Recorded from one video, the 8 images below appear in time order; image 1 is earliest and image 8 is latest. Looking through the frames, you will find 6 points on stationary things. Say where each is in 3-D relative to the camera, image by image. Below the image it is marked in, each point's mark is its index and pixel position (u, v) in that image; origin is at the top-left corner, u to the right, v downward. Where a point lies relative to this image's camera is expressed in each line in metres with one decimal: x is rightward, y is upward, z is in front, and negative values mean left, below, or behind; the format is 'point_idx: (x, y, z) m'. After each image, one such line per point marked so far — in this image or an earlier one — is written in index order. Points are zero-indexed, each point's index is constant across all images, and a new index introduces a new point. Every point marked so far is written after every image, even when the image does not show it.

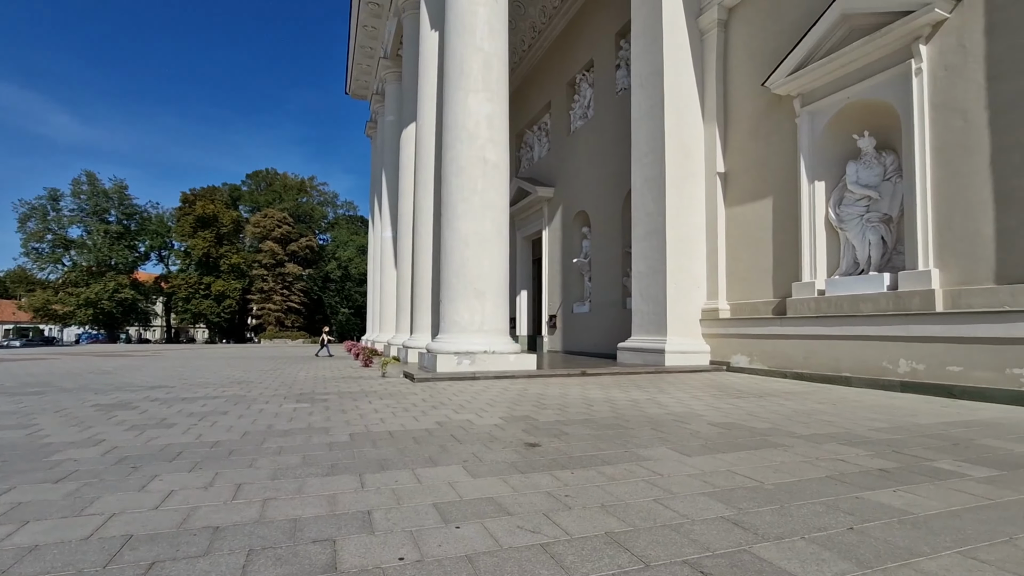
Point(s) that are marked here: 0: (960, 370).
0: (+5.8, -1.1, +6.5) m
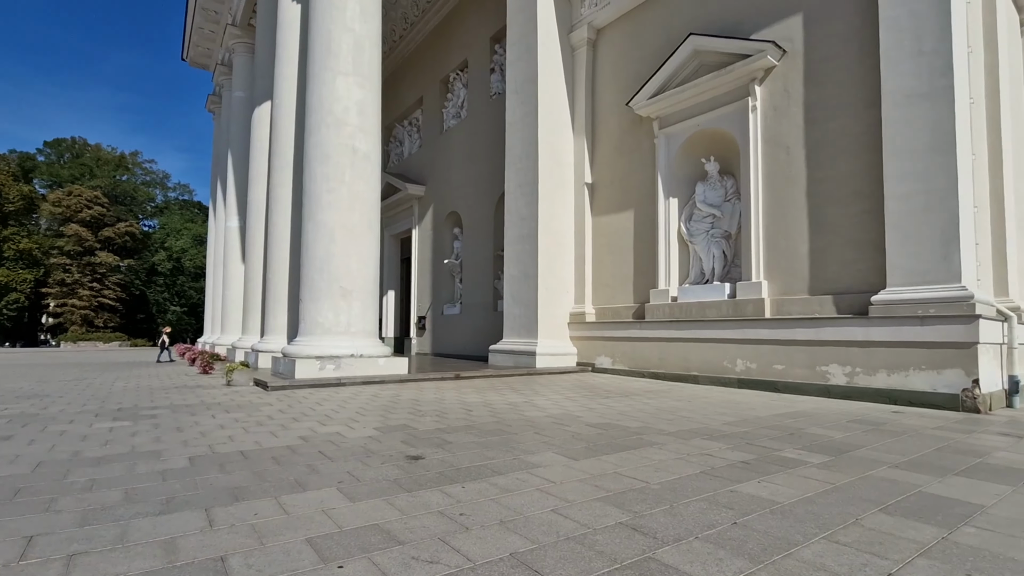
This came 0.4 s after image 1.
0: (+4.1, -1.2, +7.6) m
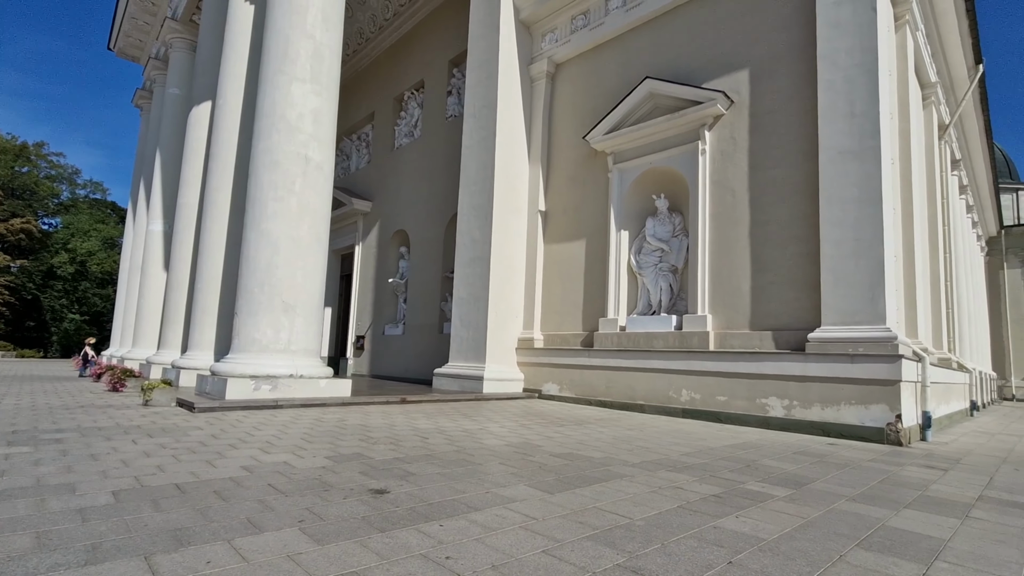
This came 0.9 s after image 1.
0: (+3.3, -1.7, +7.8) m
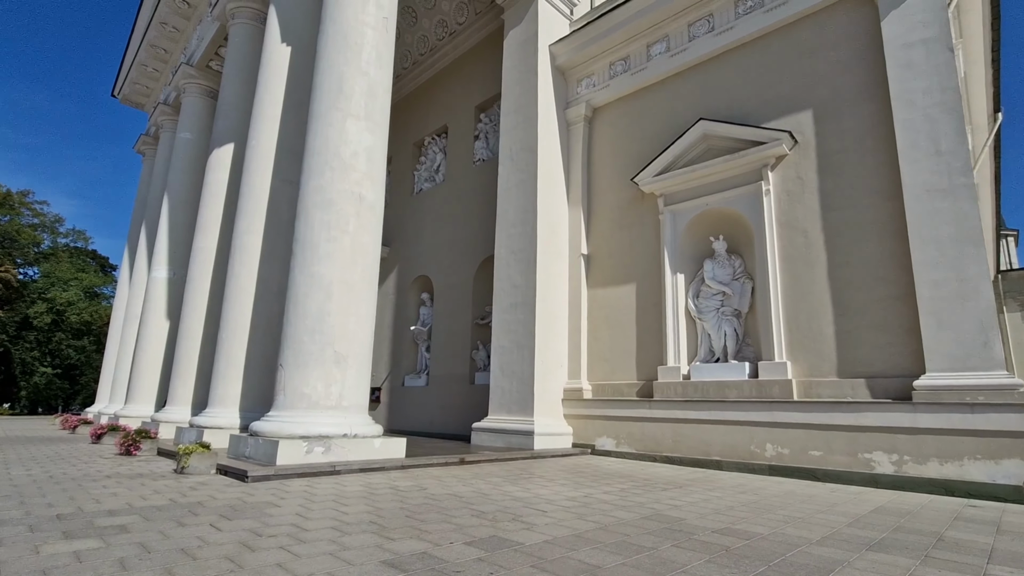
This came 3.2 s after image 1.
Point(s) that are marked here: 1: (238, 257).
0: (+4.4, -2.4, +7.2) m
1: (-5.1, +0.6, +9.3) m
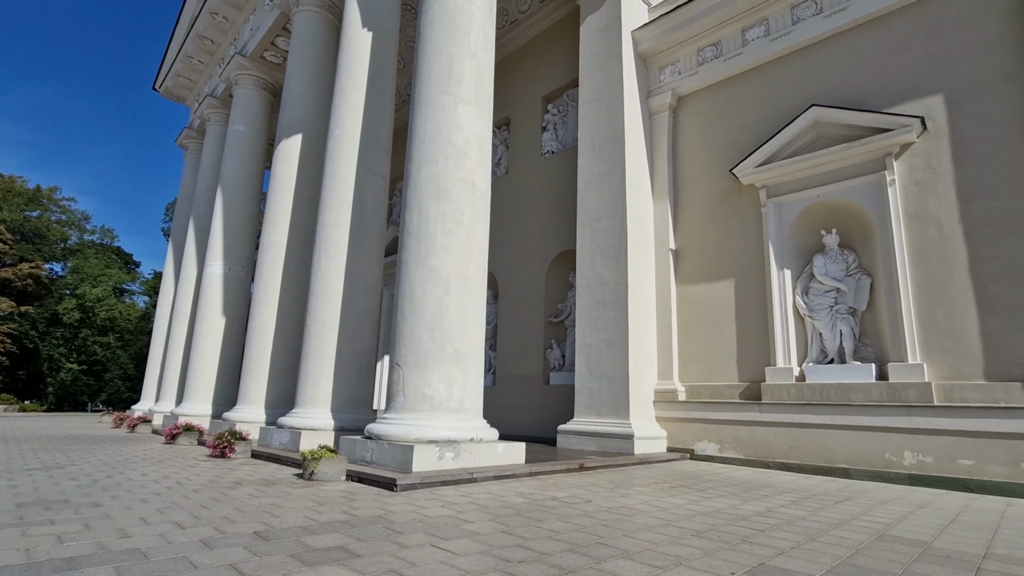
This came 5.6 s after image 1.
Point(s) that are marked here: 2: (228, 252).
0: (+6.1, -2.3, +6.7) m
1: (-3.3, +0.7, +8.9) m
2: (-7.8, +1.0, +13.9) m
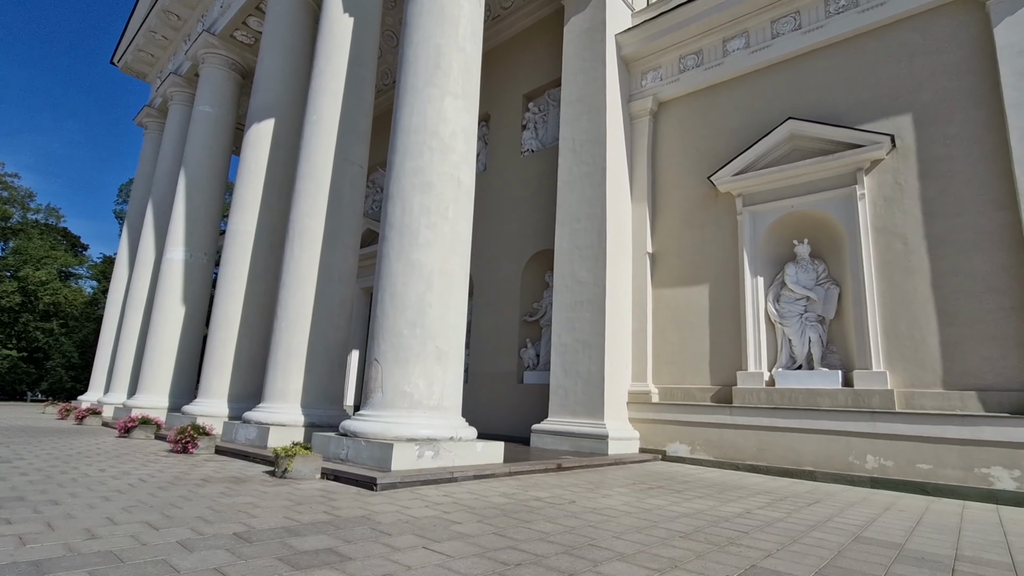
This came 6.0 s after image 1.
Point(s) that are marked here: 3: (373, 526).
0: (+5.8, -2.5, +7.0) m
1: (-3.7, +0.8, +8.6) m
2: (-8.5, +1.3, +13.3) m
3: (-1.0, -1.7, +3.6) m
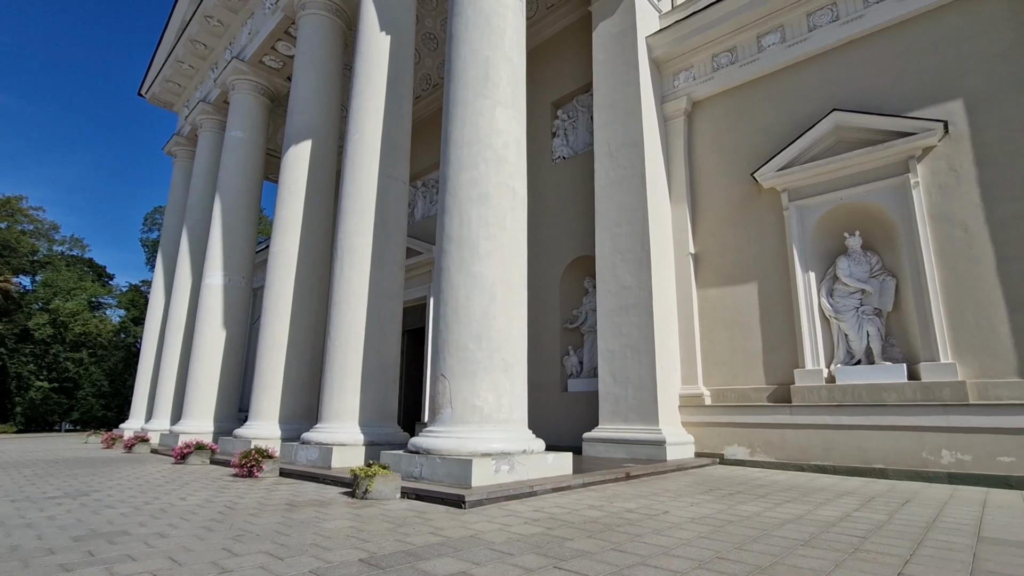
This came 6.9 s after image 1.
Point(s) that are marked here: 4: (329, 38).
0: (+6.7, -2.3, +6.8) m
1: (-2.8, +0.5, +8.6) m
2: (-7.6, +0.7, +13.4) m
3: (-0.2, -1.8, +3.5) m
4: (-4.2, +5.7, +11.6) m
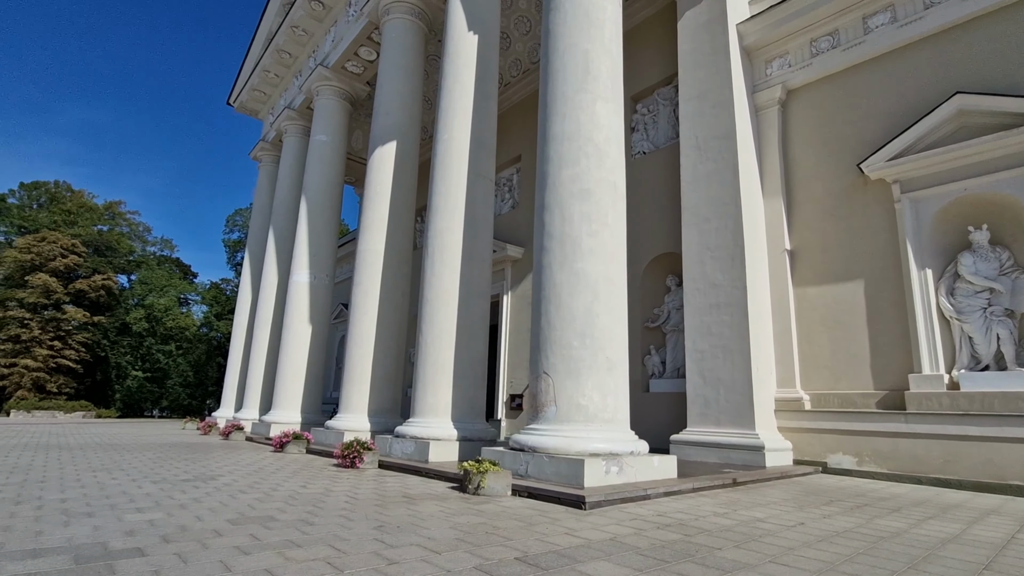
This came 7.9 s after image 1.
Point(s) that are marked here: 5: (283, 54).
0: (+8.0, -2.3, +6.0) m
1: (-1.3, +0.5, +8.8) m
2: (-5.5, +0.8, +14.0) m
3: (+0.8, -1.8, +3.4) m
4: (-2.4, +5.8, +11.8) m
5: (-8.1, +8.2, +17.7) m
